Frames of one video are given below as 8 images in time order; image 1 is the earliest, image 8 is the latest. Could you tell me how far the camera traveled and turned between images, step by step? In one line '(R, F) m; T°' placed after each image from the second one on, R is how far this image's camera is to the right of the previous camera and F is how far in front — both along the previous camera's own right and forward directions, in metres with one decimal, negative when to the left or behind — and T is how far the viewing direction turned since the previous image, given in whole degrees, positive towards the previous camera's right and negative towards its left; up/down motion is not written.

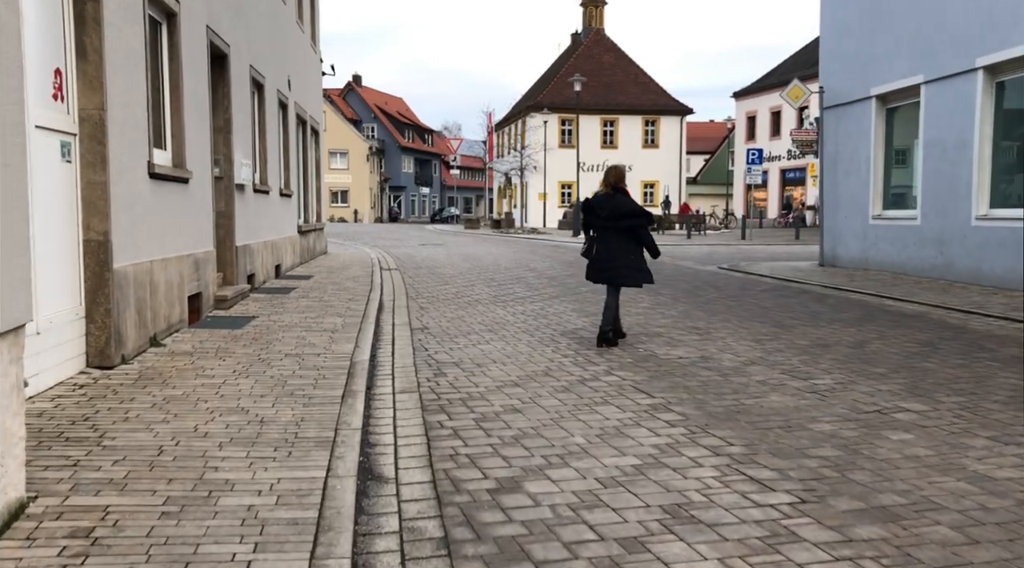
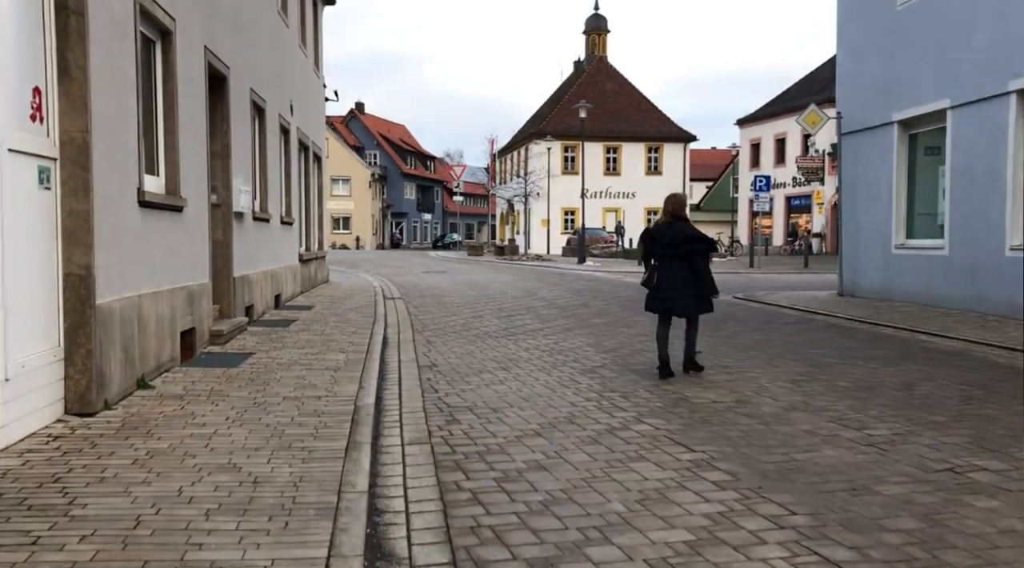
(-0.1, +0.6) m; 0°
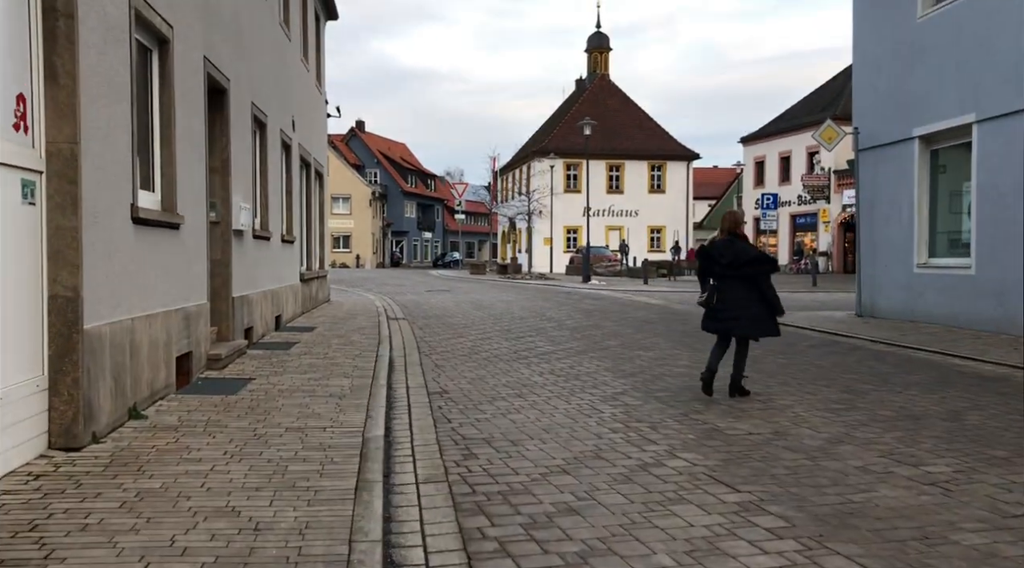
(-0.2, +0.5) m; 0°
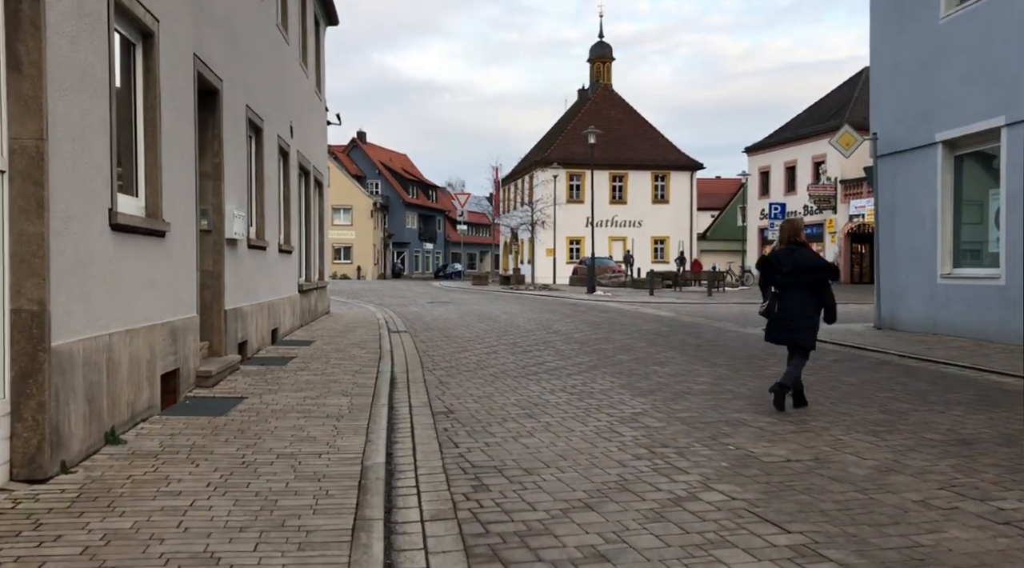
(-0.1, +0.6) m; 0°
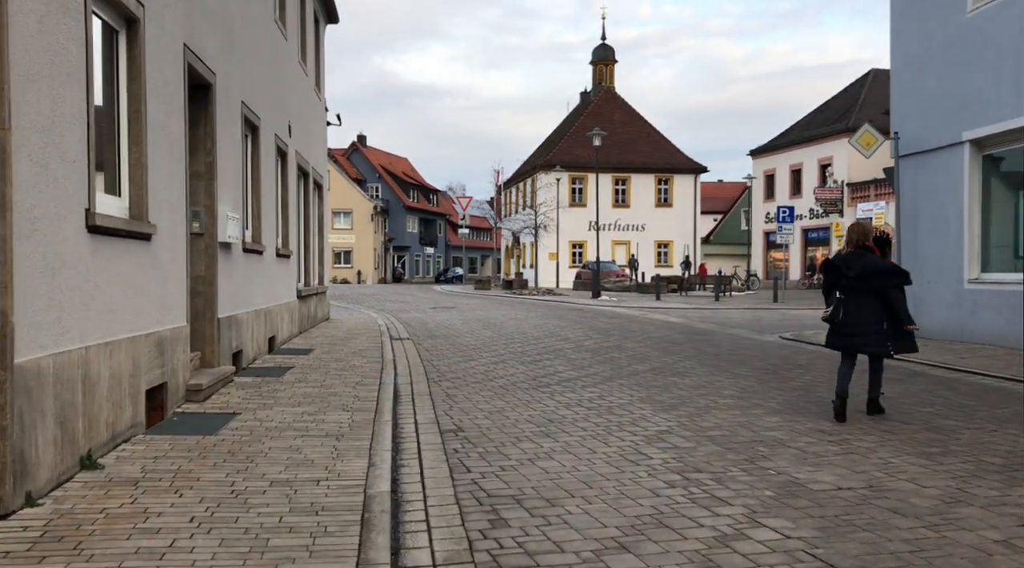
(-0.1, +0.6) m; 0°
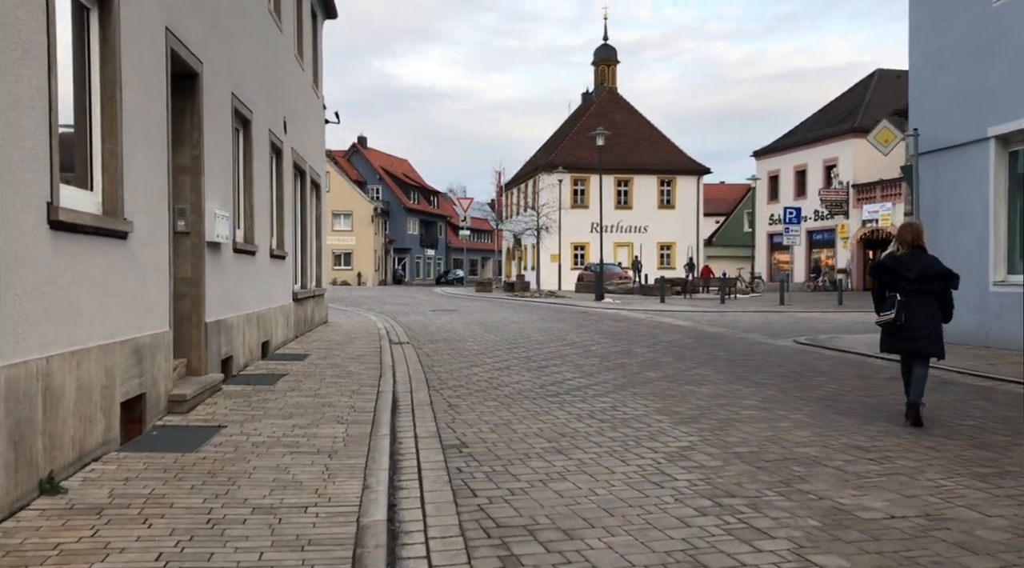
(-0.1, +0.6) m; 0°
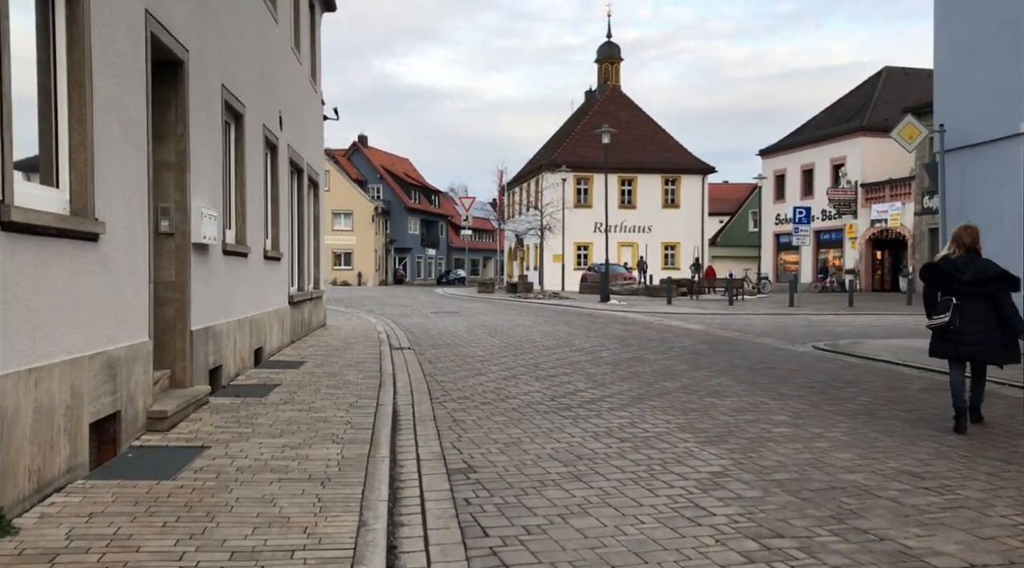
(-0.1, +0.7) m; 0°
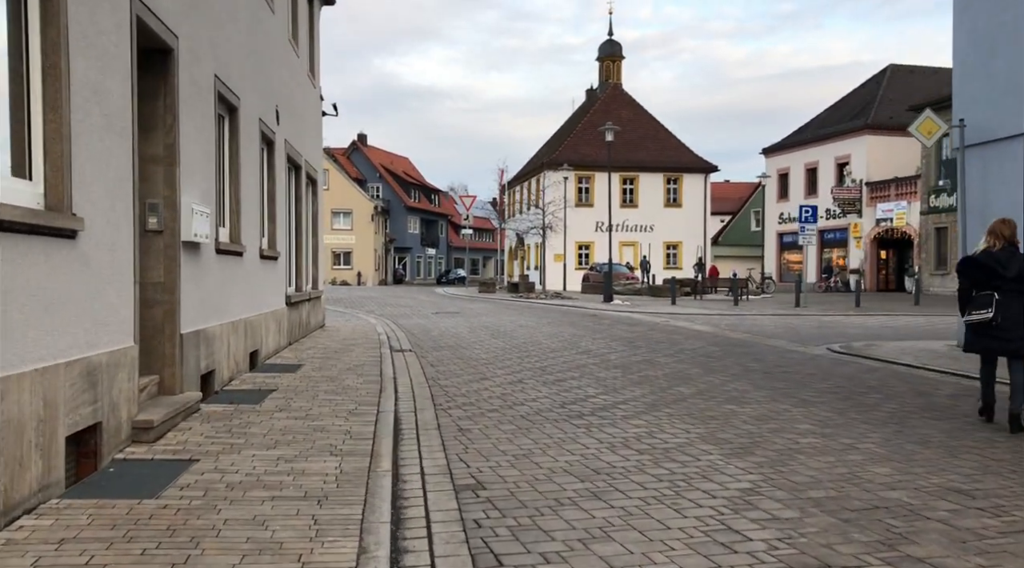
(-0.1, +0.5) m; 0°
